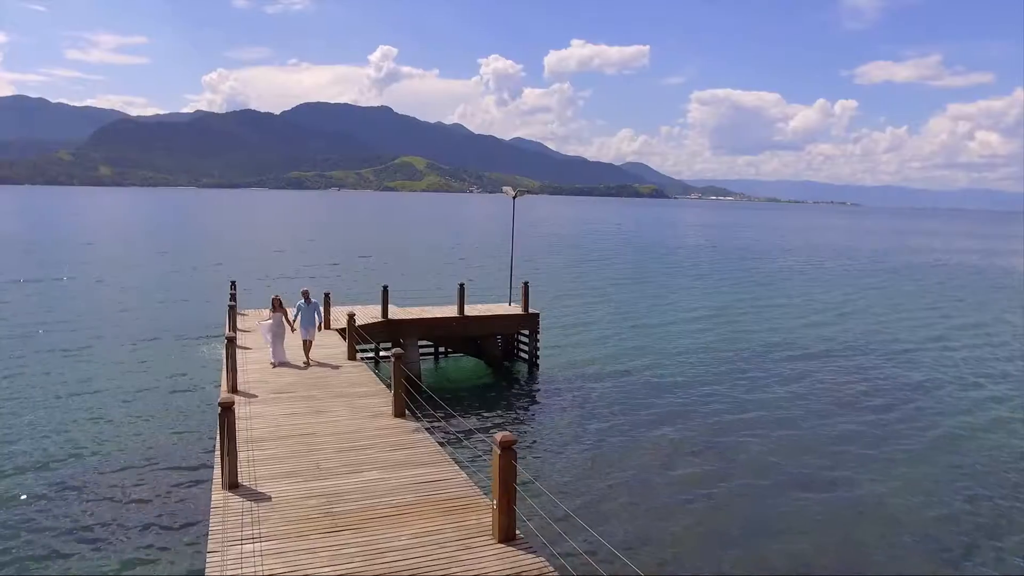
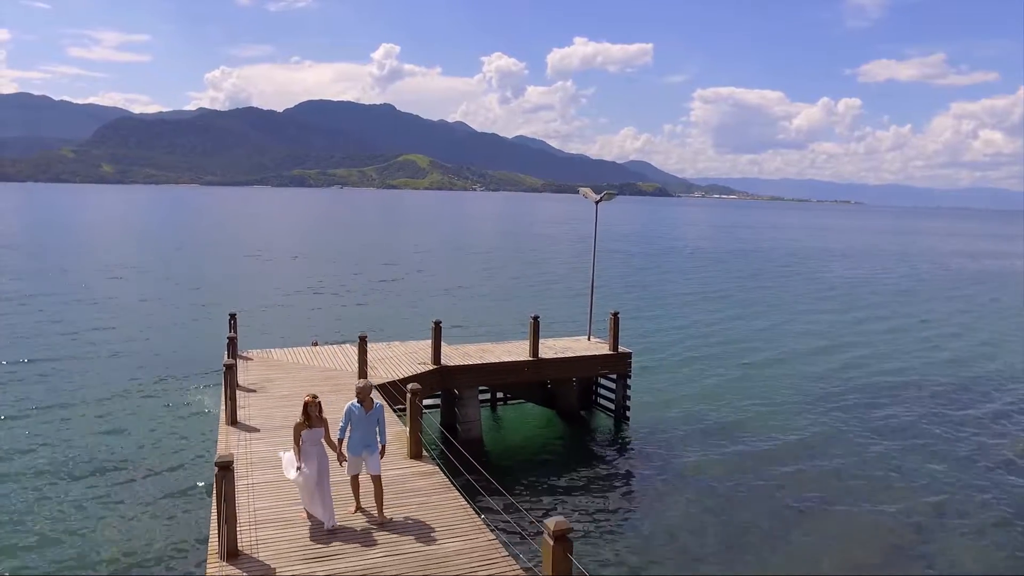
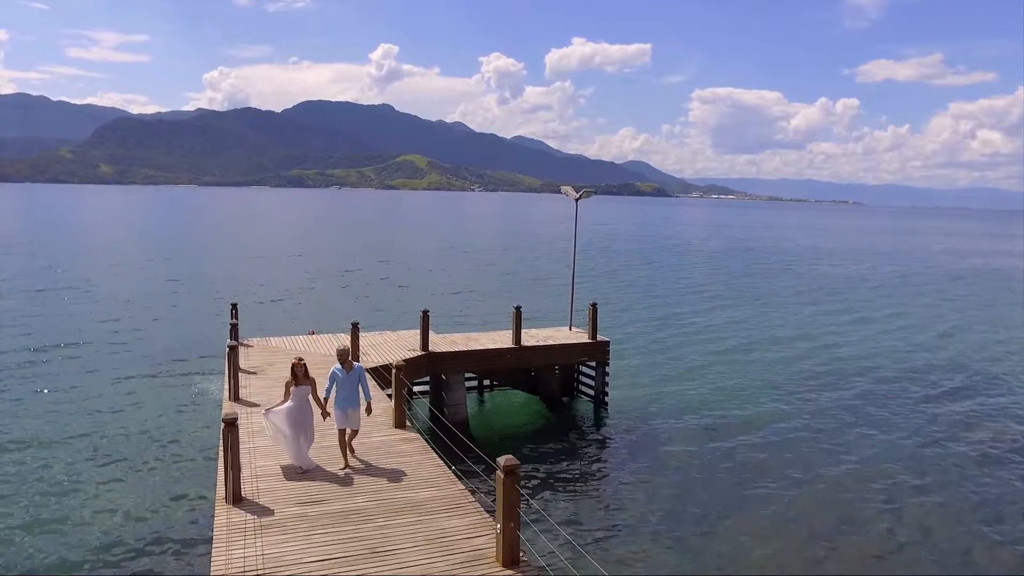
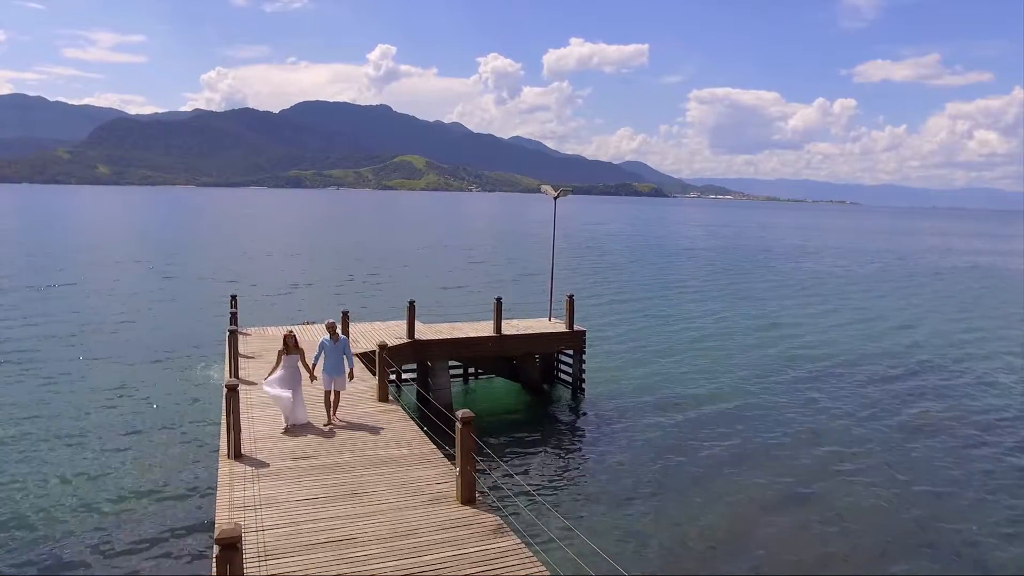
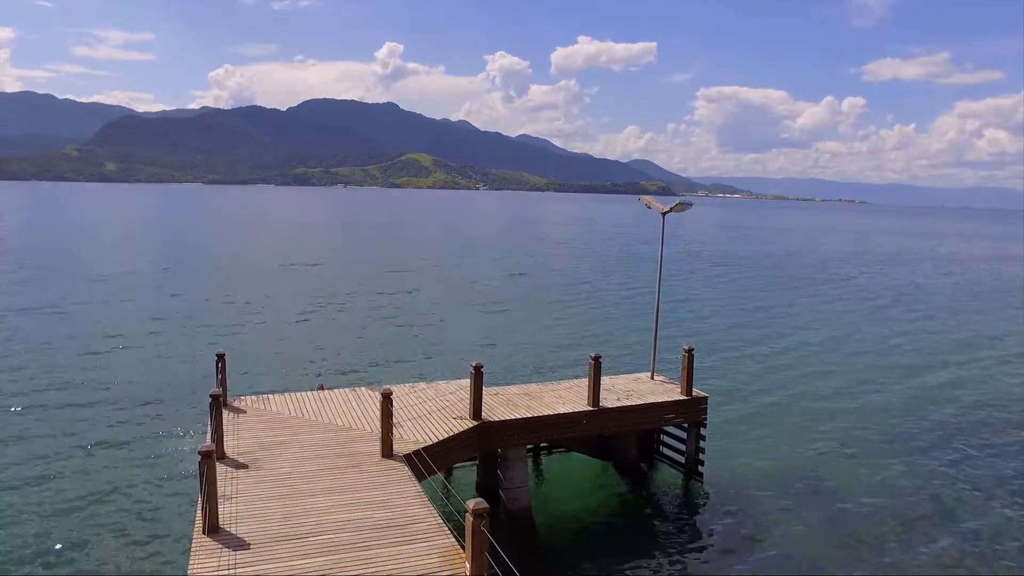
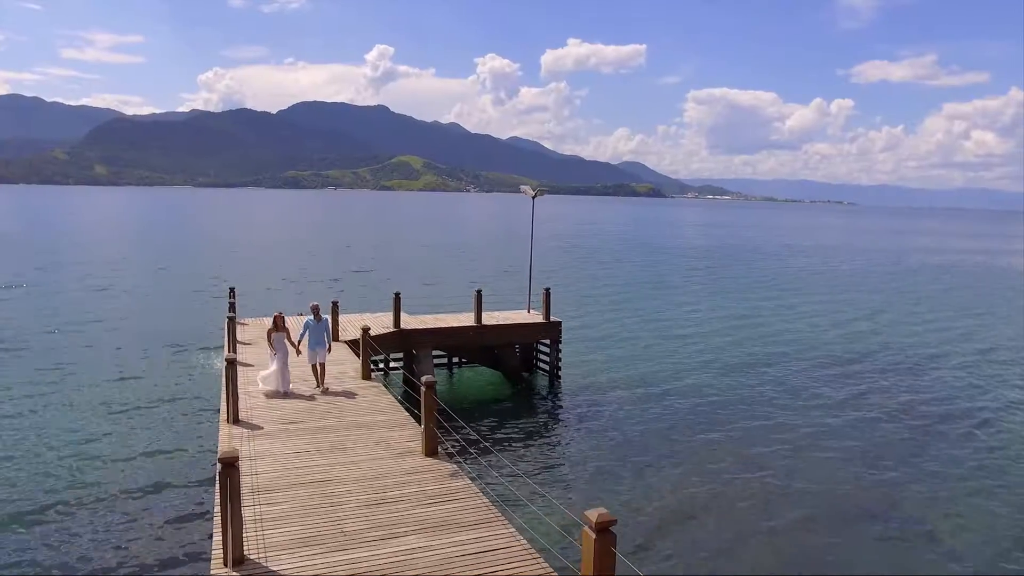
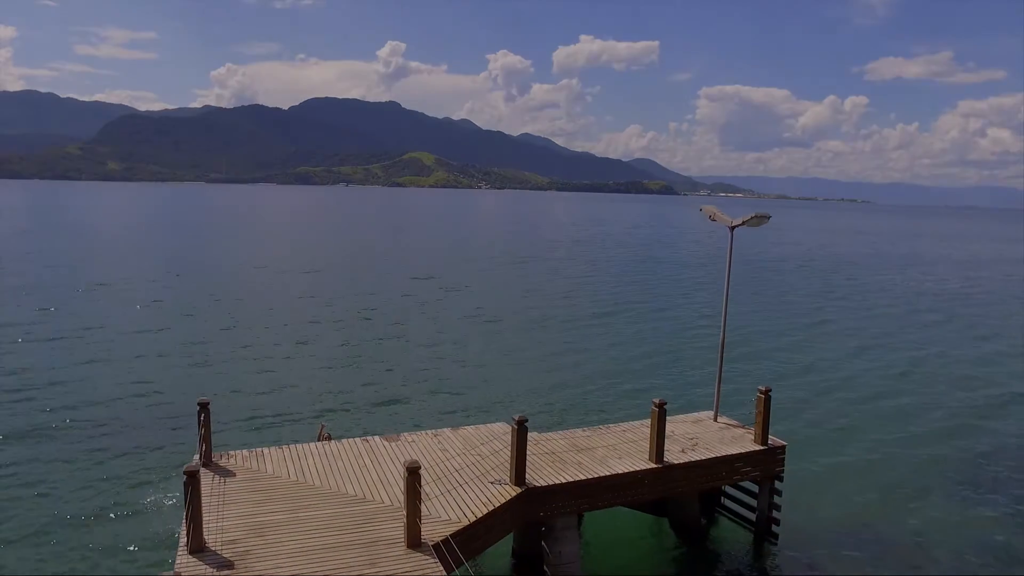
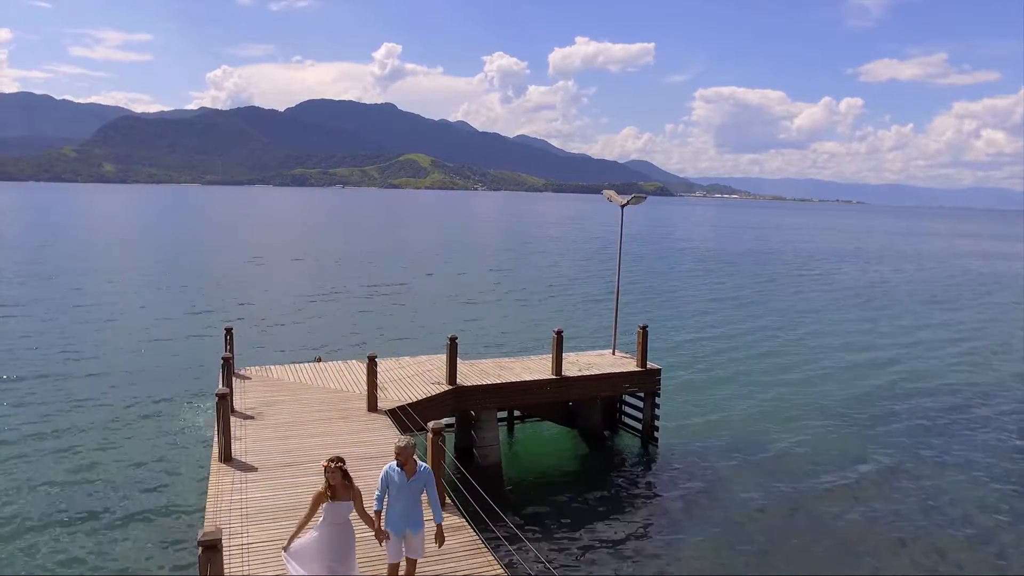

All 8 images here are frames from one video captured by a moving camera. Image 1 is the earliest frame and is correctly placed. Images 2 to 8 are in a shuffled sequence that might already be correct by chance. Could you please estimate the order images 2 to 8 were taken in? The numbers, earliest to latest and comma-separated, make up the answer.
6, 4, 3, 2, 8, 5, 7
